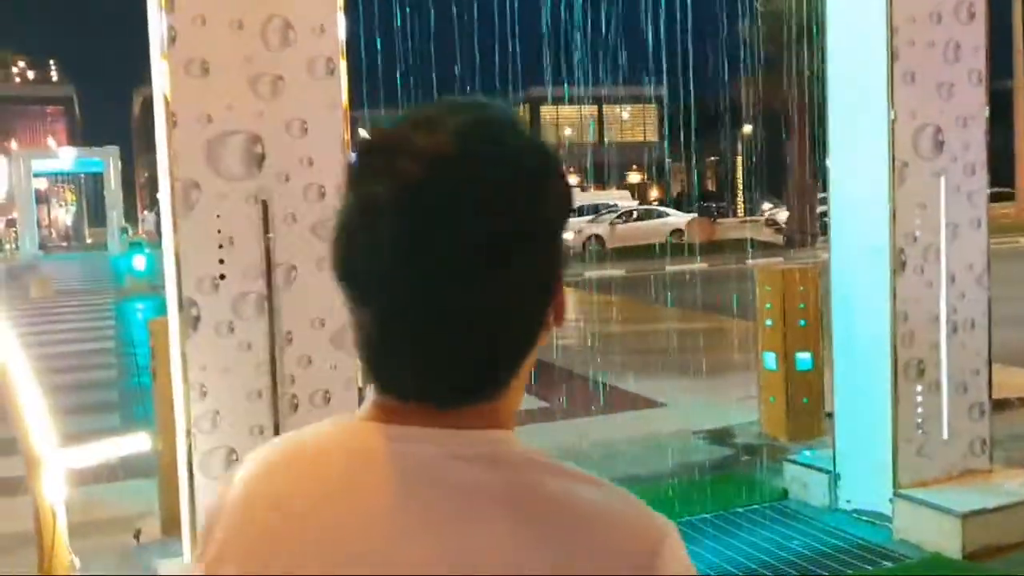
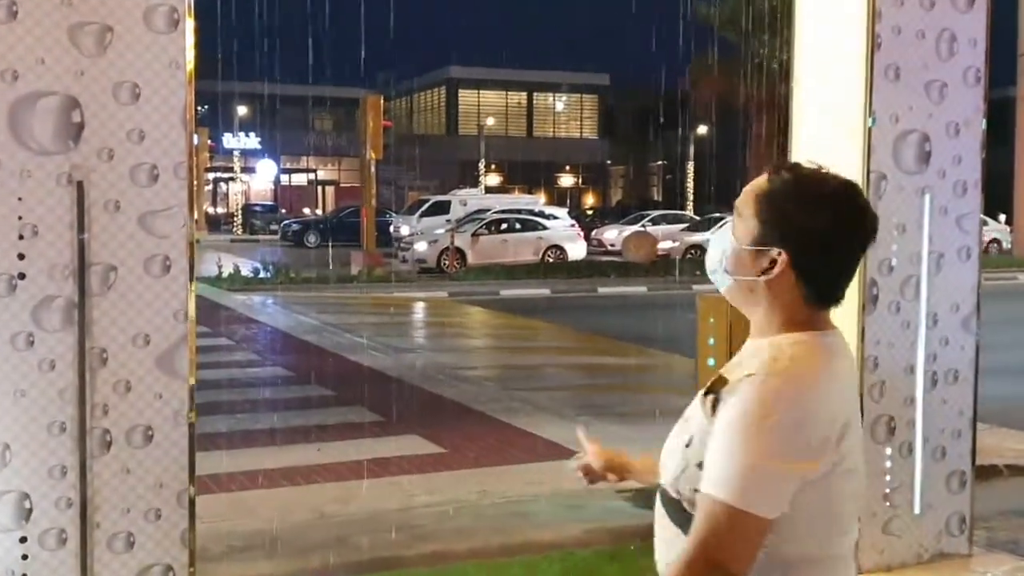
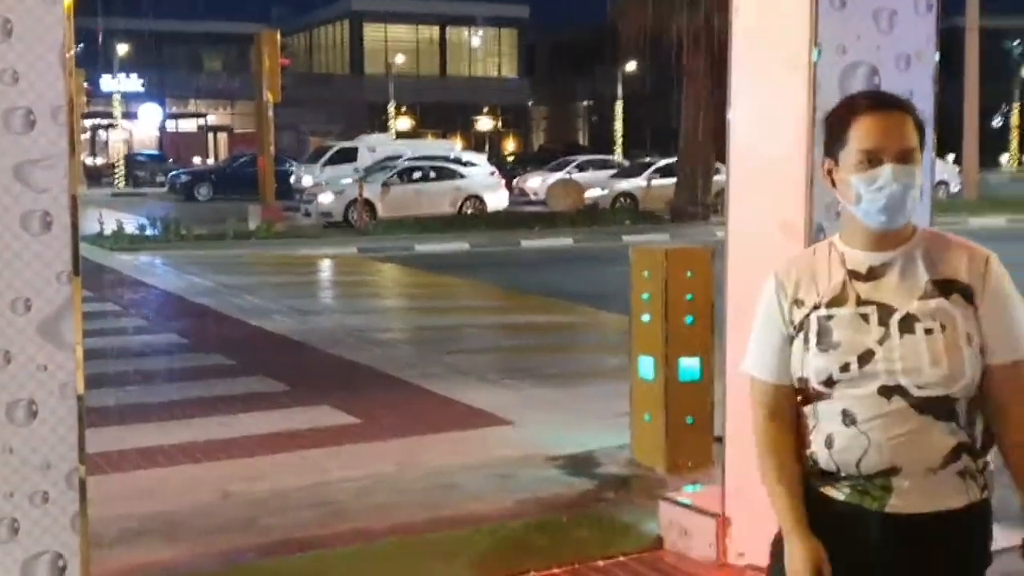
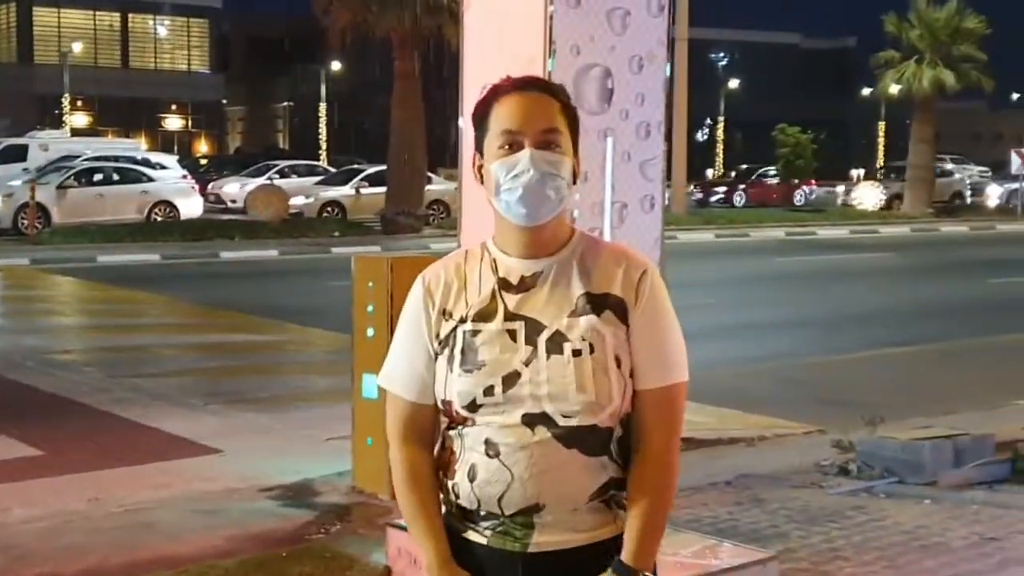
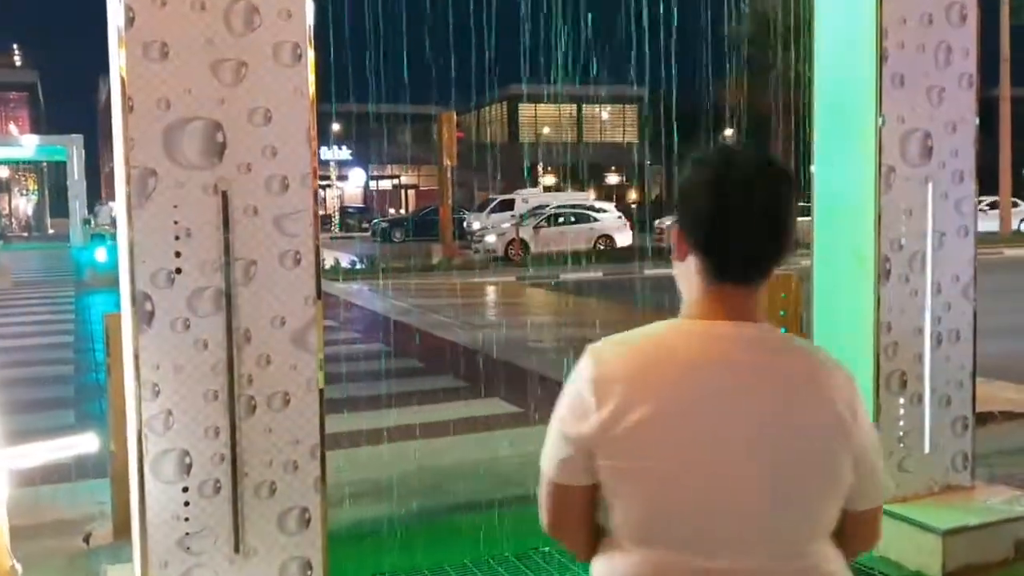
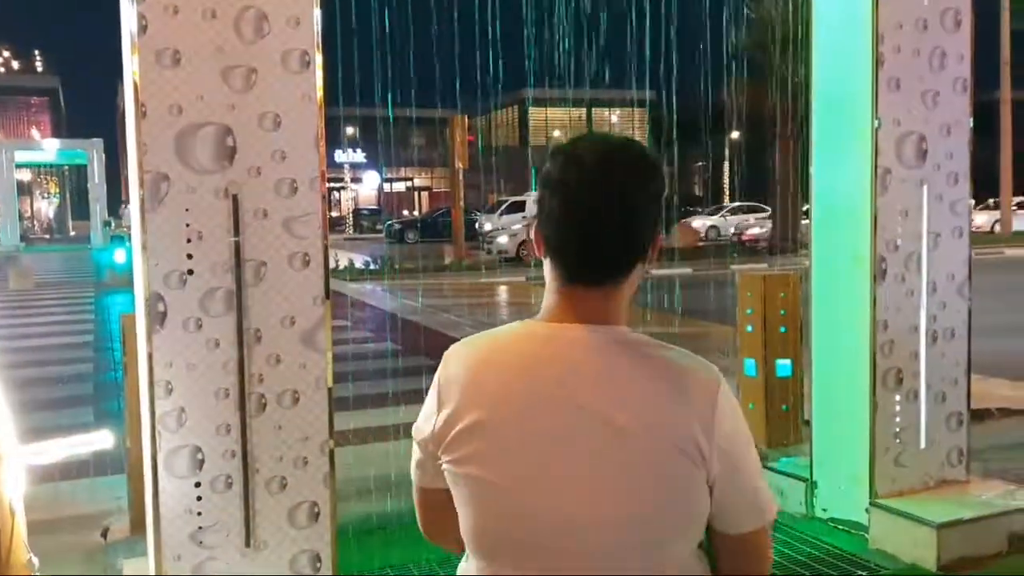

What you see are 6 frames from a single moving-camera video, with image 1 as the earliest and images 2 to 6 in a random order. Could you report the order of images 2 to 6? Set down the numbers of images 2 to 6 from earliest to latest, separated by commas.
6, 5, 2, 3, 4
